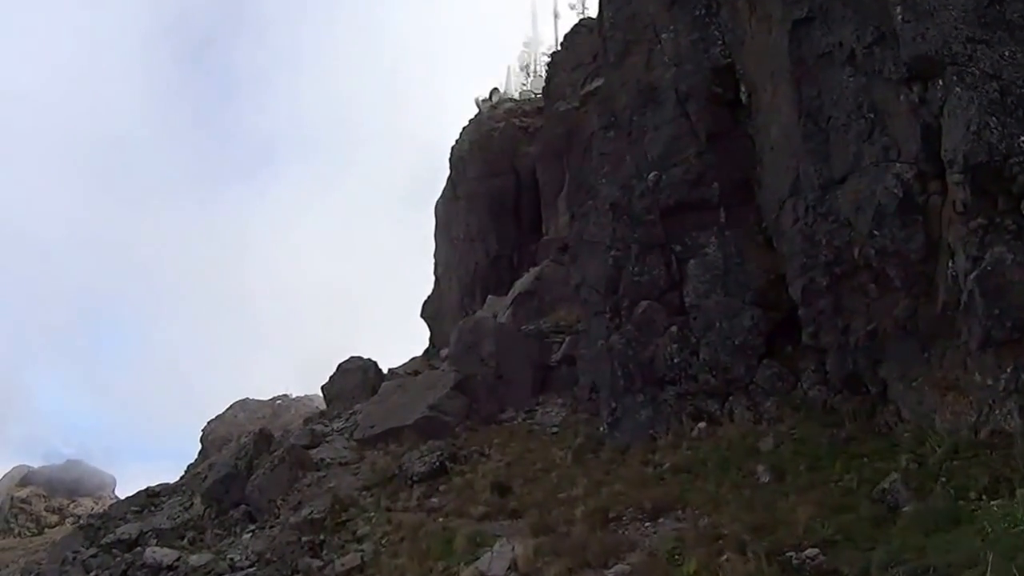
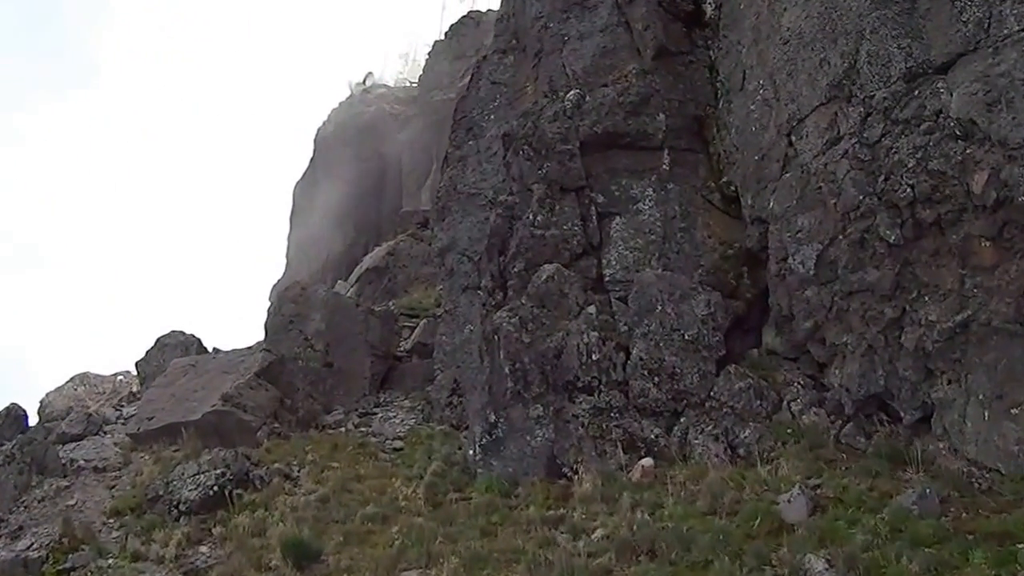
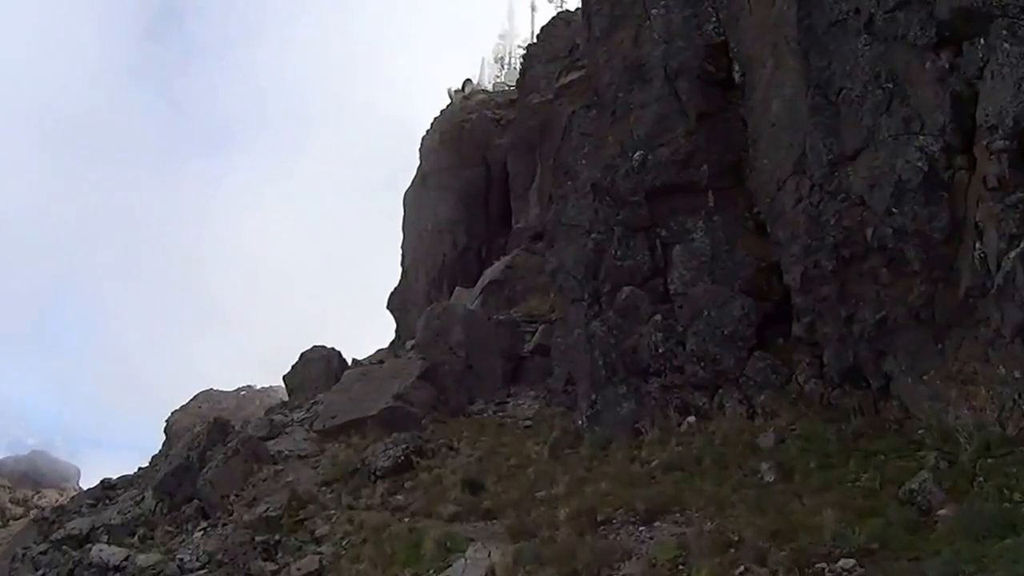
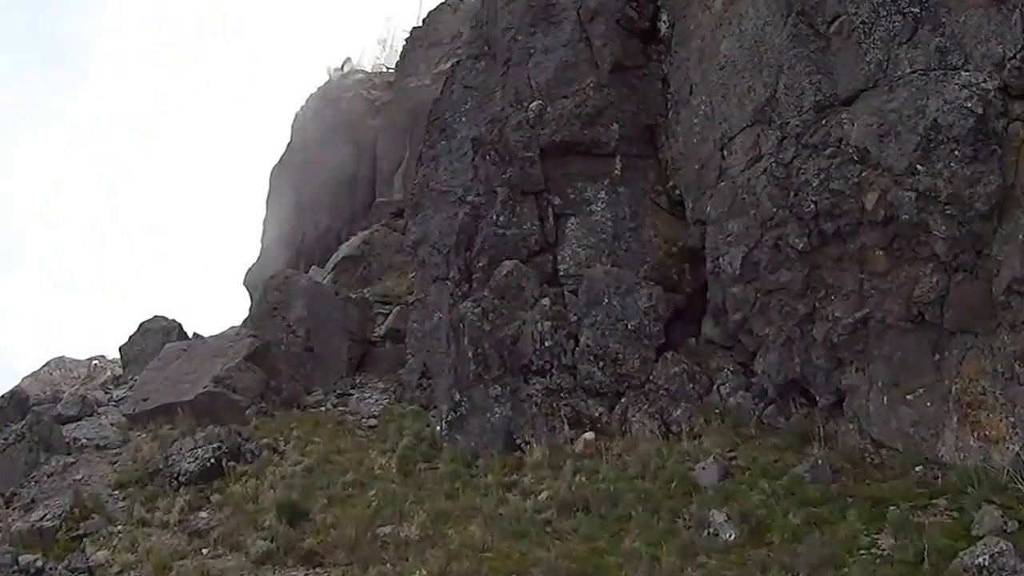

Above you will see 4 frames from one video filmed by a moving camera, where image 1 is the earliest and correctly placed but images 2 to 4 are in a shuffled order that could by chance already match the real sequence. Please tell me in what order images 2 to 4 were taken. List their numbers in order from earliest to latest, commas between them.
3, 4, 2
